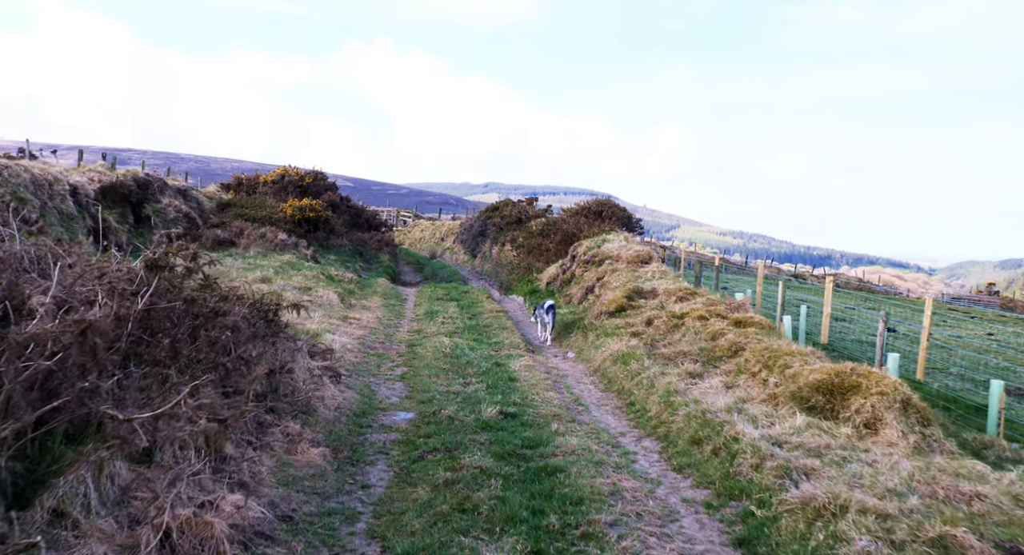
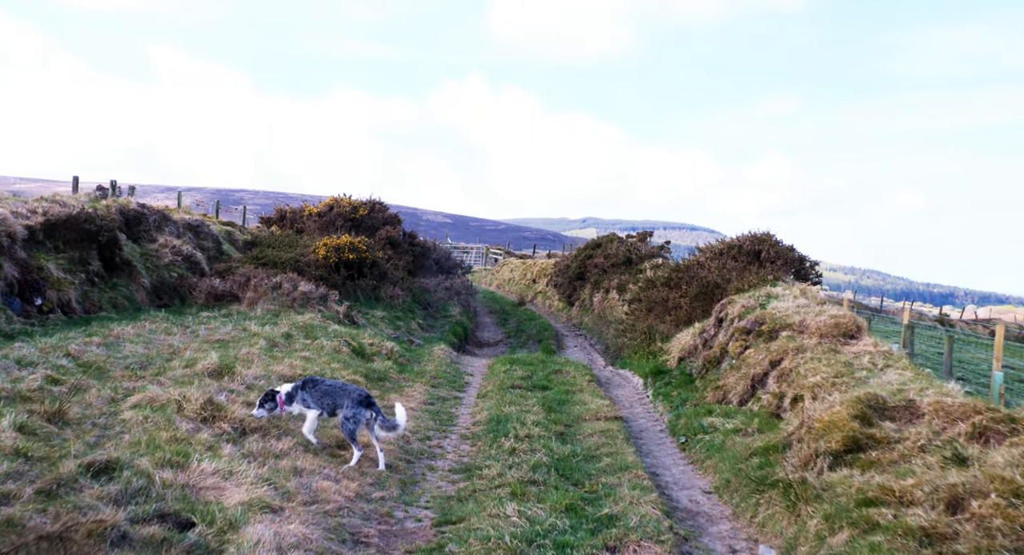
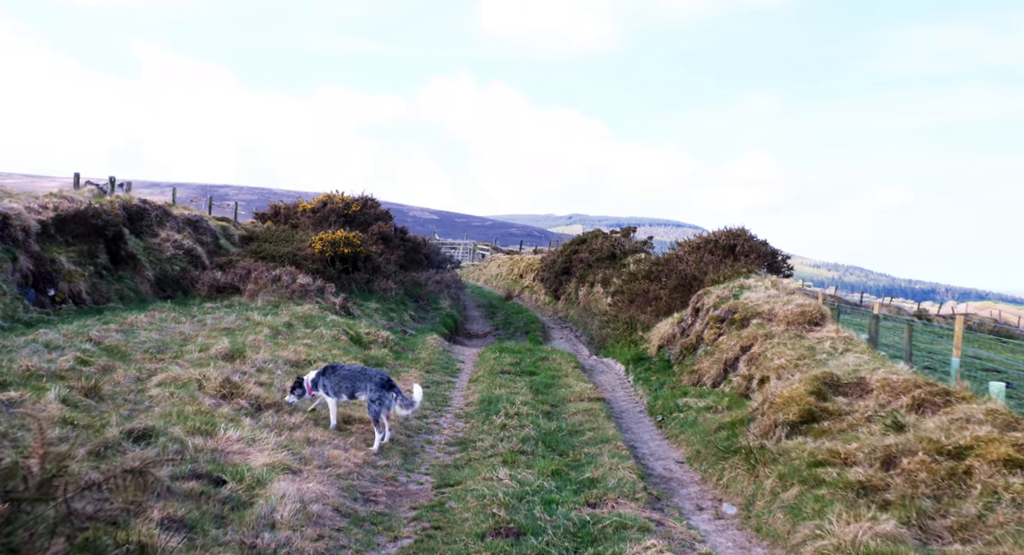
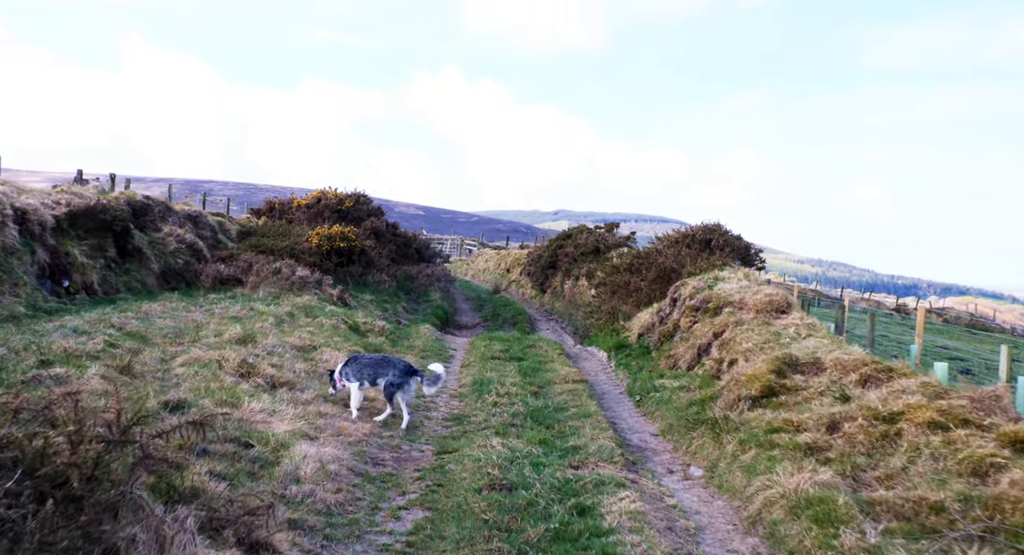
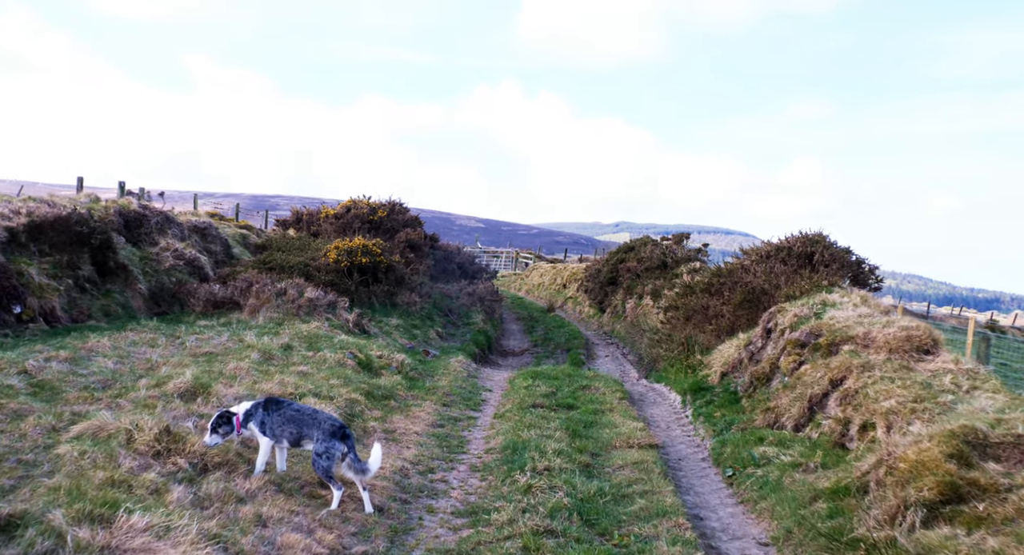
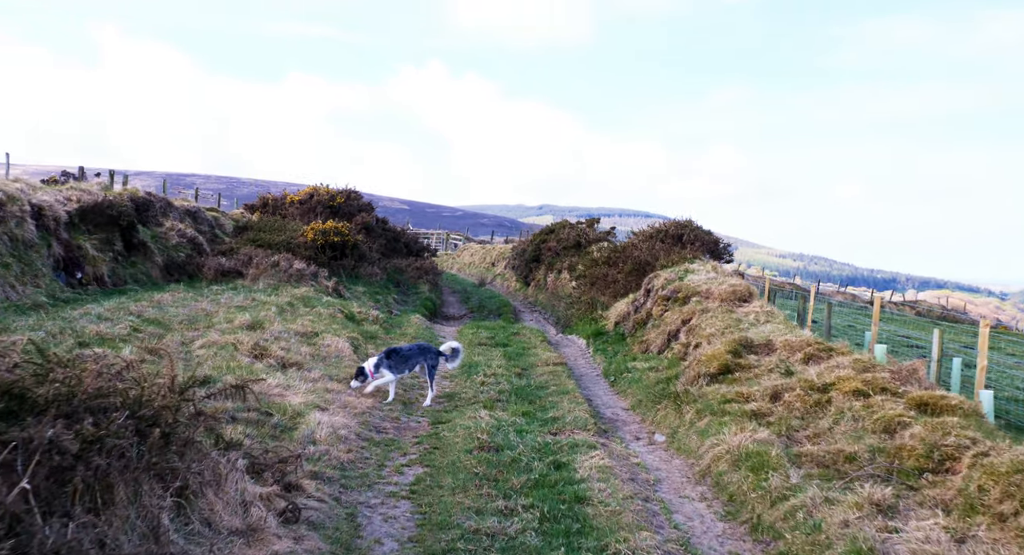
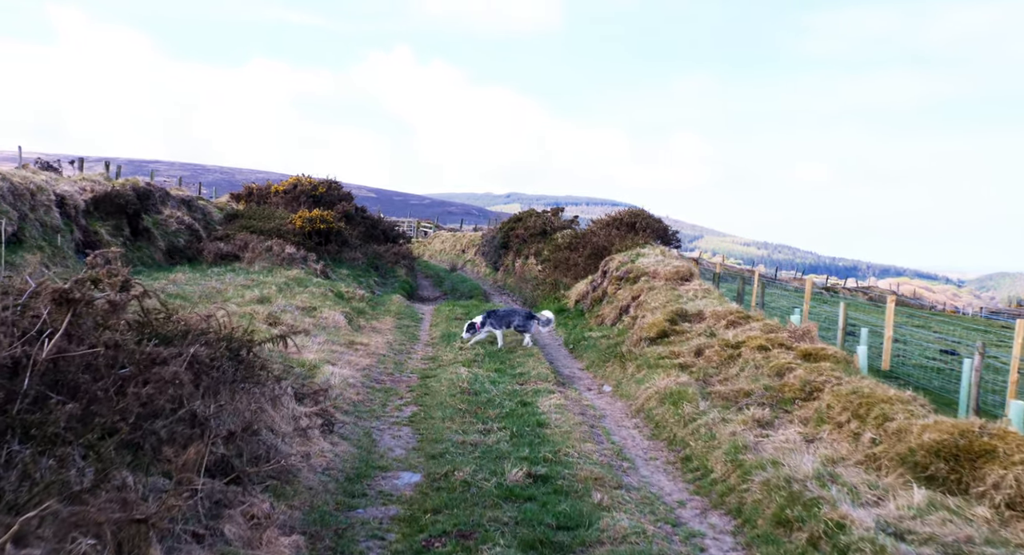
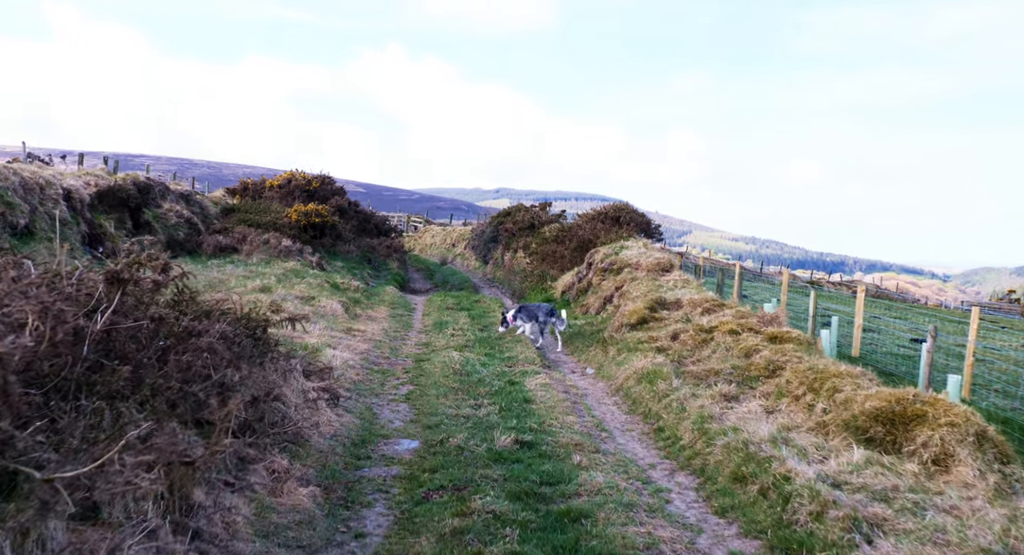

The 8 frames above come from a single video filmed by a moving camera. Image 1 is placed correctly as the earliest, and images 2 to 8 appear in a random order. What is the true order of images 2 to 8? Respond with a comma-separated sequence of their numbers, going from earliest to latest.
8, 7, 6, 4, 3, 2, 5
